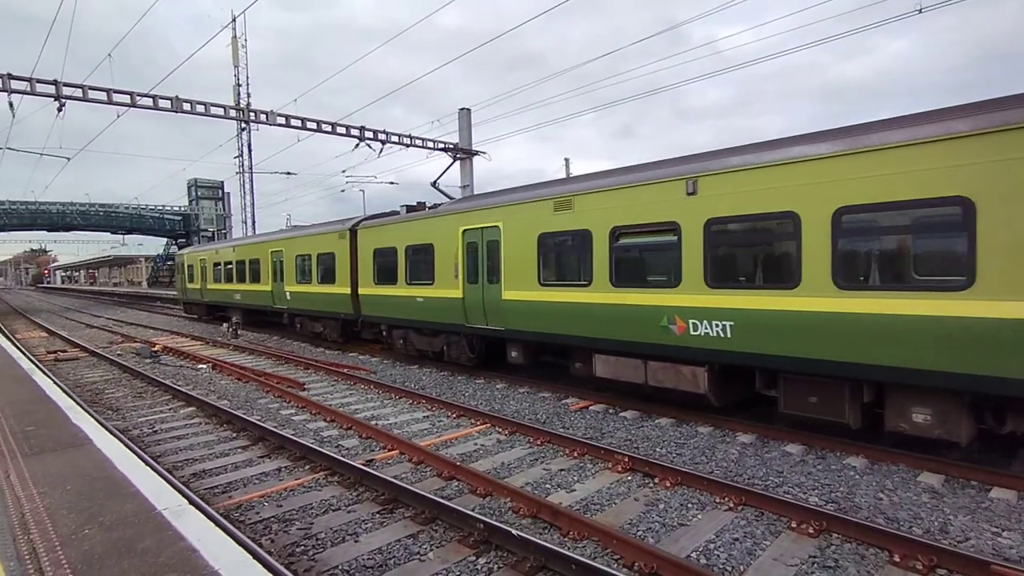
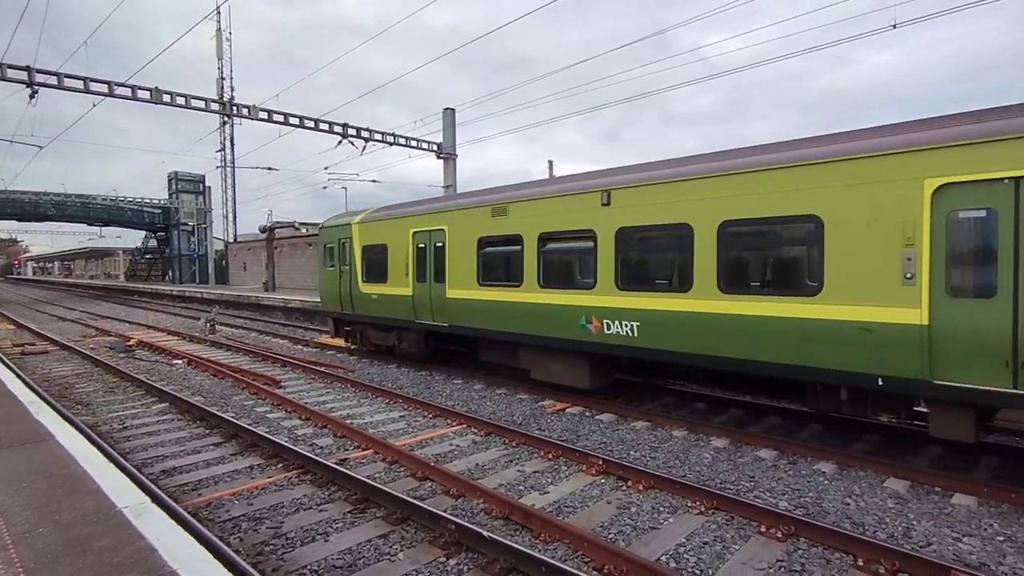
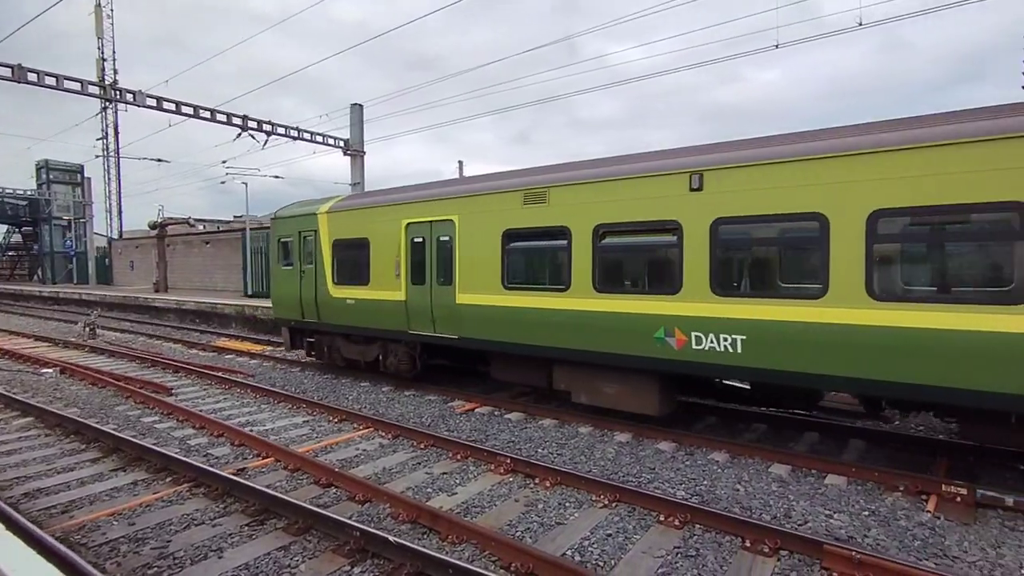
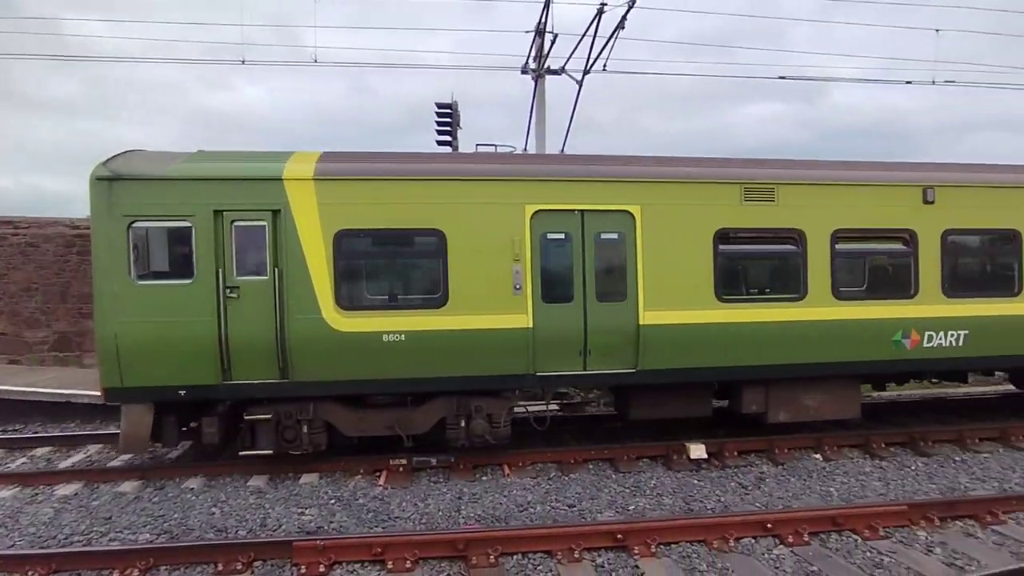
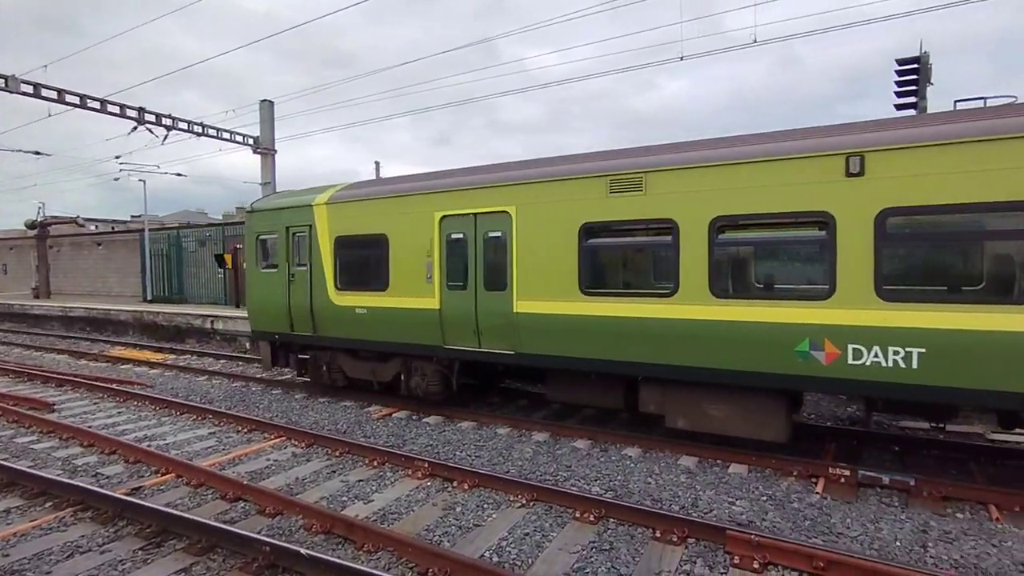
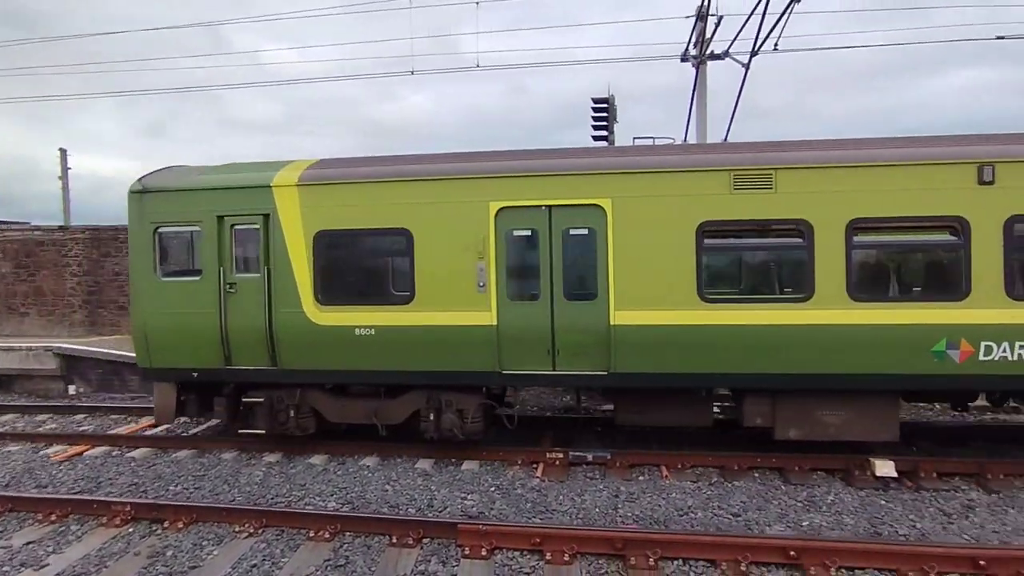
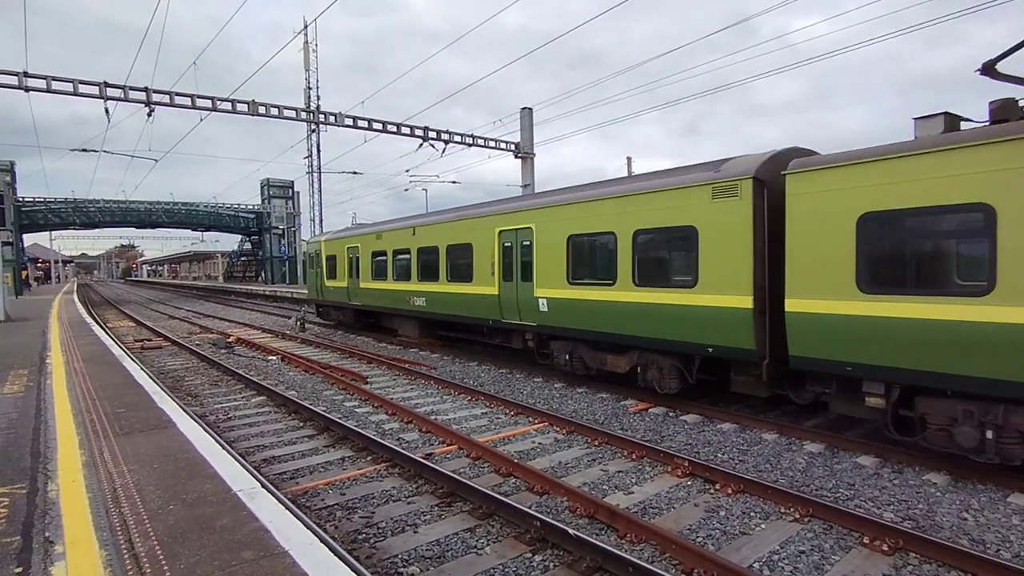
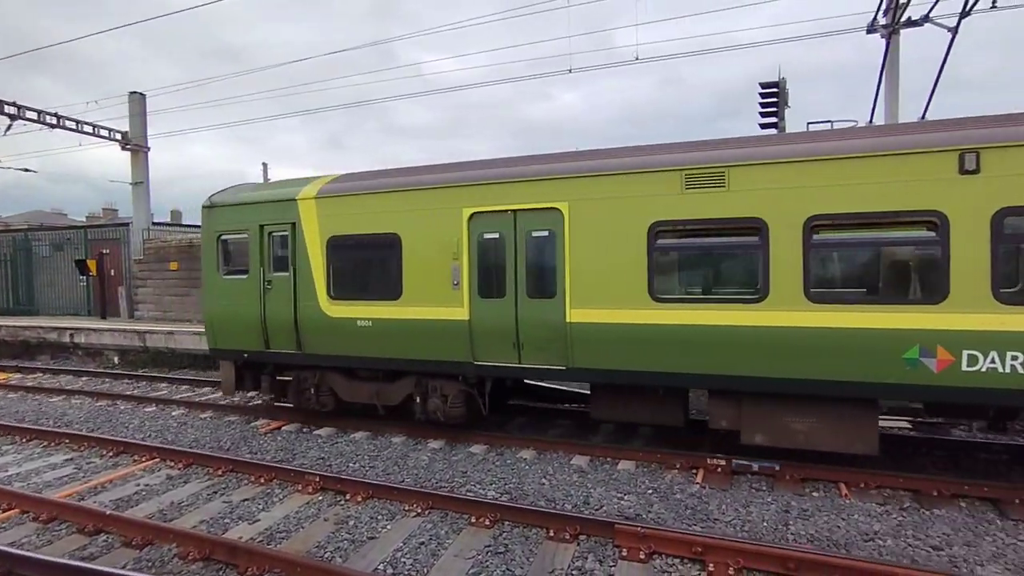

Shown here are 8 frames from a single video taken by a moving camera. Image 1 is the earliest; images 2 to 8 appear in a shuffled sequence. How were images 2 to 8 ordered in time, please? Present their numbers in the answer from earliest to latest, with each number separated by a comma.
7, 2, 3, 5, 8, 6, 4
